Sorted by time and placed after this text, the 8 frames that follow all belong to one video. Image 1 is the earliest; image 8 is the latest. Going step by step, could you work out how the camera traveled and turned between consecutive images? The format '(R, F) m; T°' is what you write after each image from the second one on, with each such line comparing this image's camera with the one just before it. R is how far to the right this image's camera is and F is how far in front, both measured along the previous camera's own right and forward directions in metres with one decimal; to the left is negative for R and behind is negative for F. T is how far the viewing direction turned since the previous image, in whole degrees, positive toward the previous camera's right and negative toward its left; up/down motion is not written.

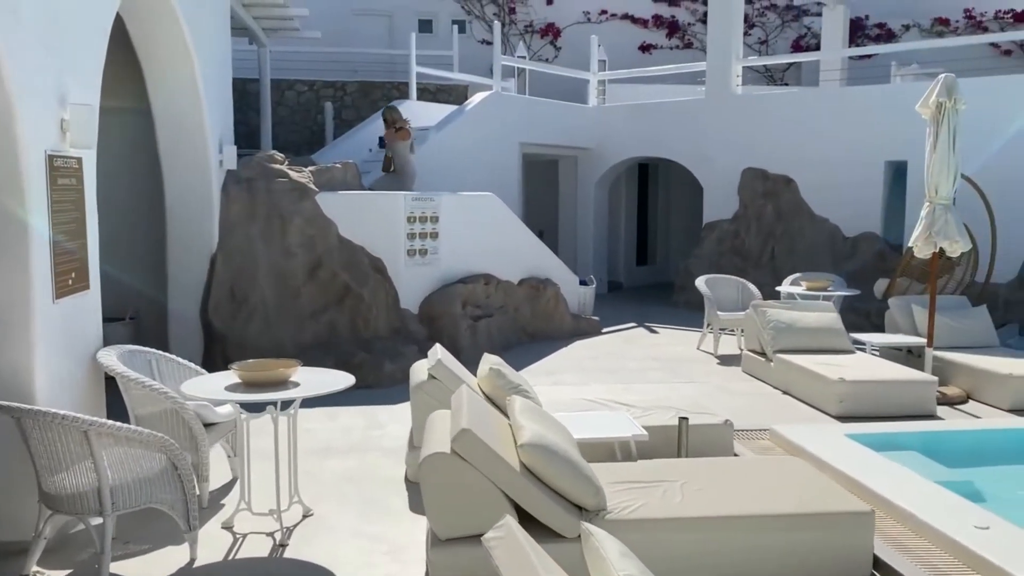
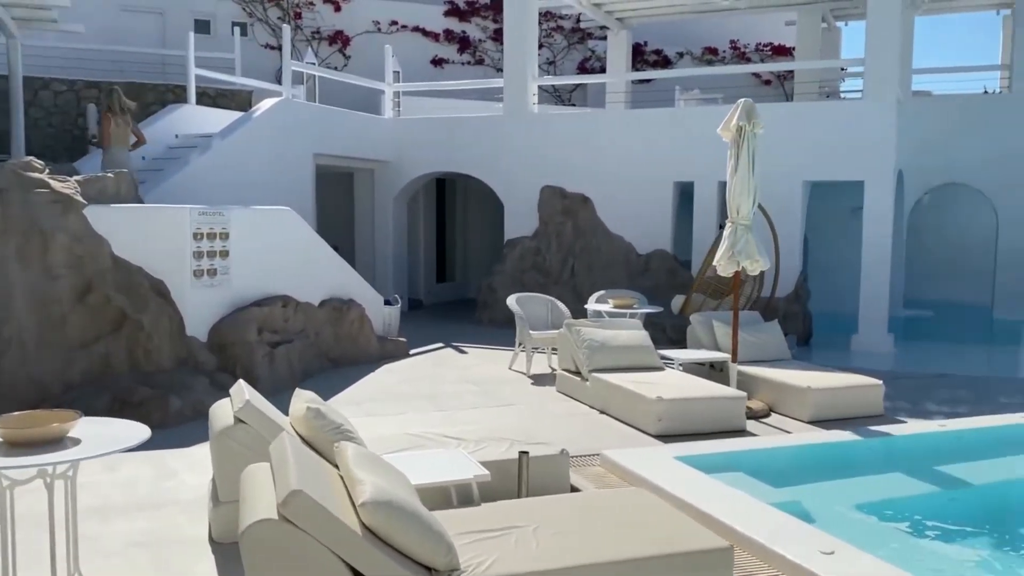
(-0.2, +0.4) m; +14°
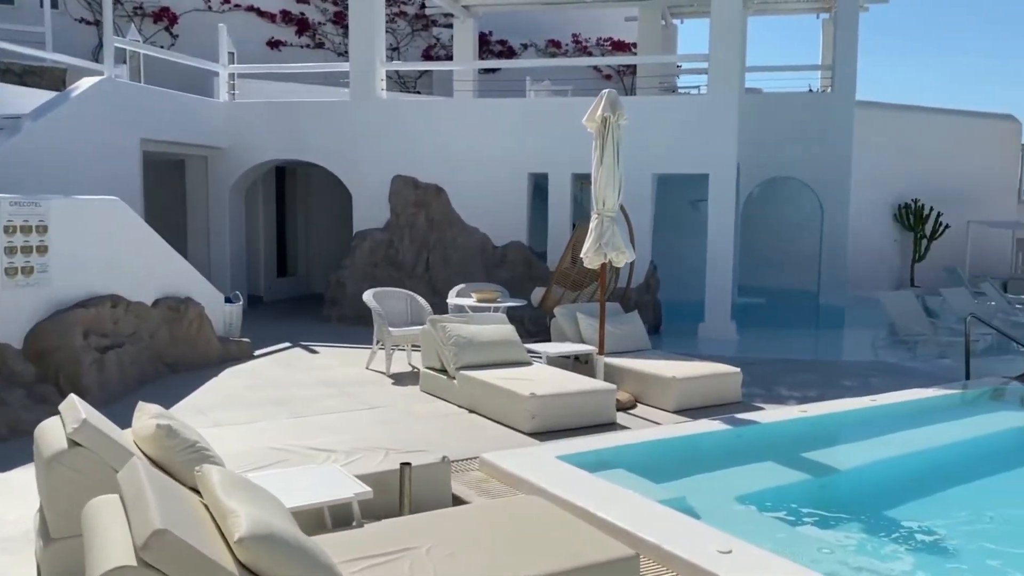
(-0.2, +0.3) m; +11°
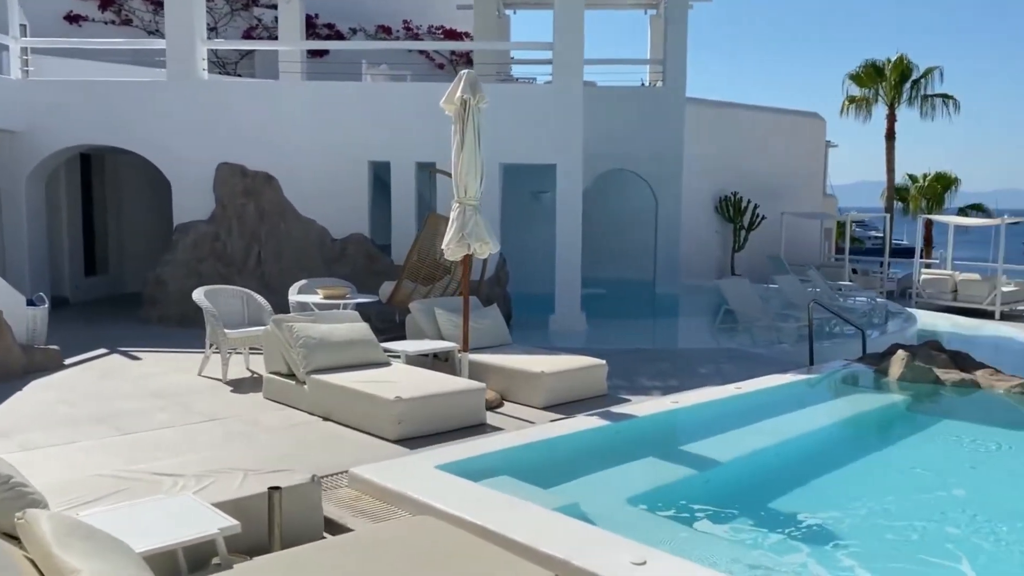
(-0.3, +0.5) m; +11°
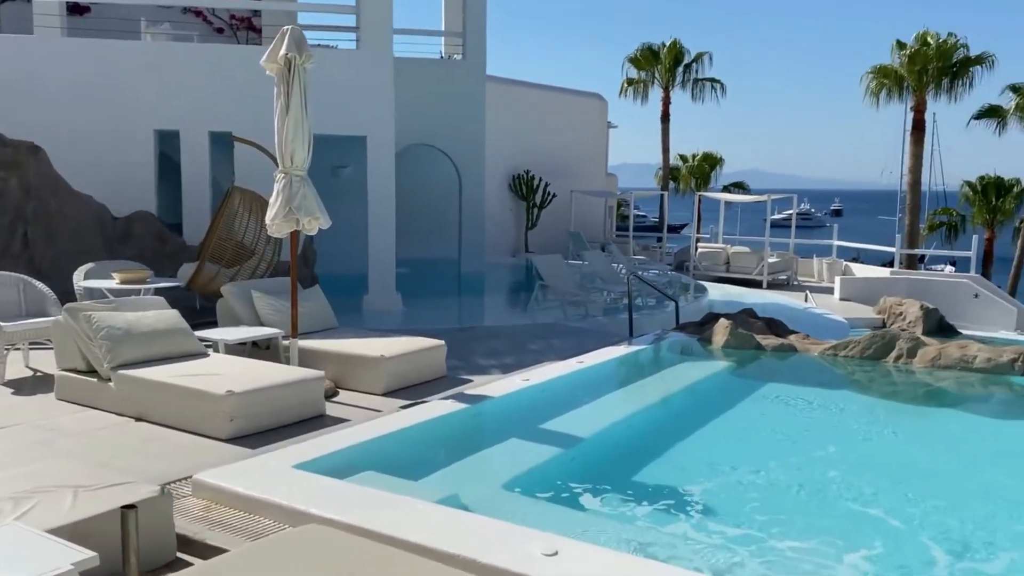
(-0.5, +0.4) m; +14°
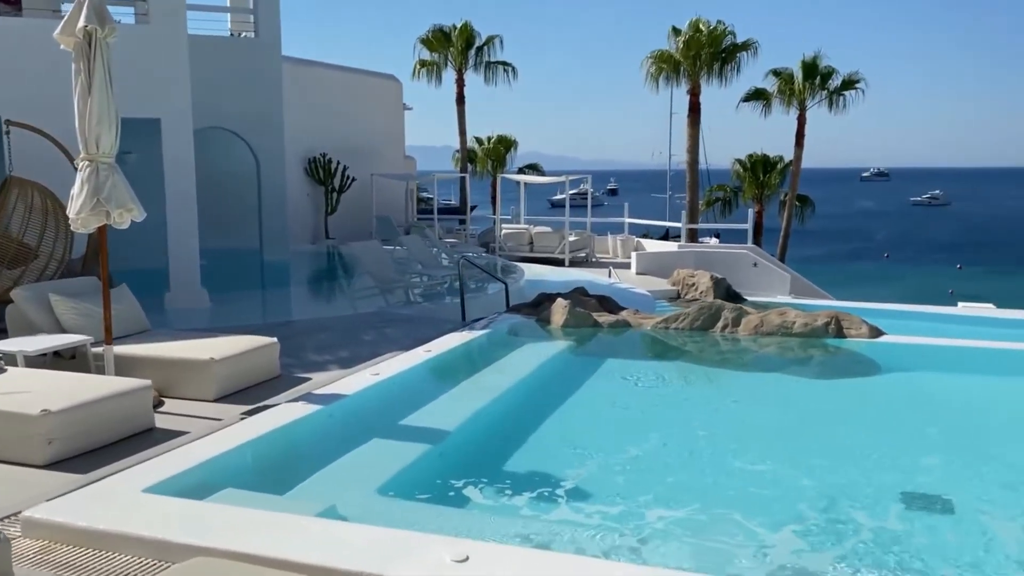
(-0.4, +0.2) m; +13°
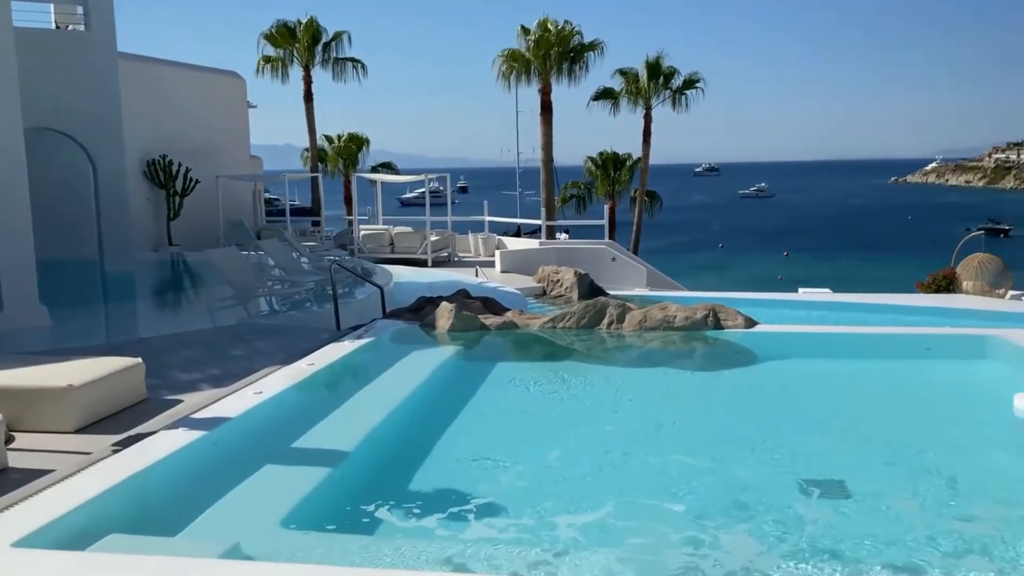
(-0.3, +0.2) m; +10°
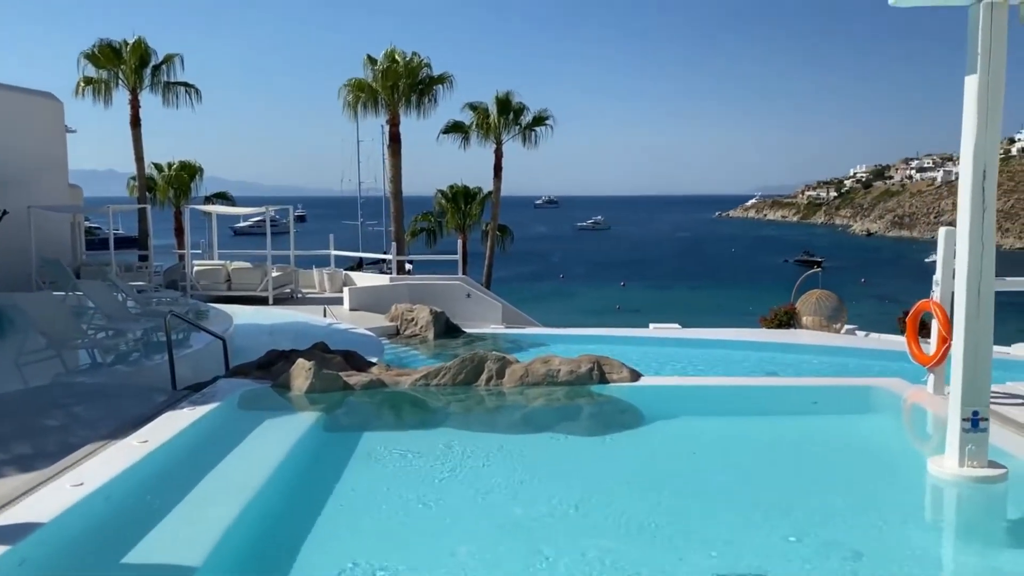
(-0.2, +0.7) m; +10°
